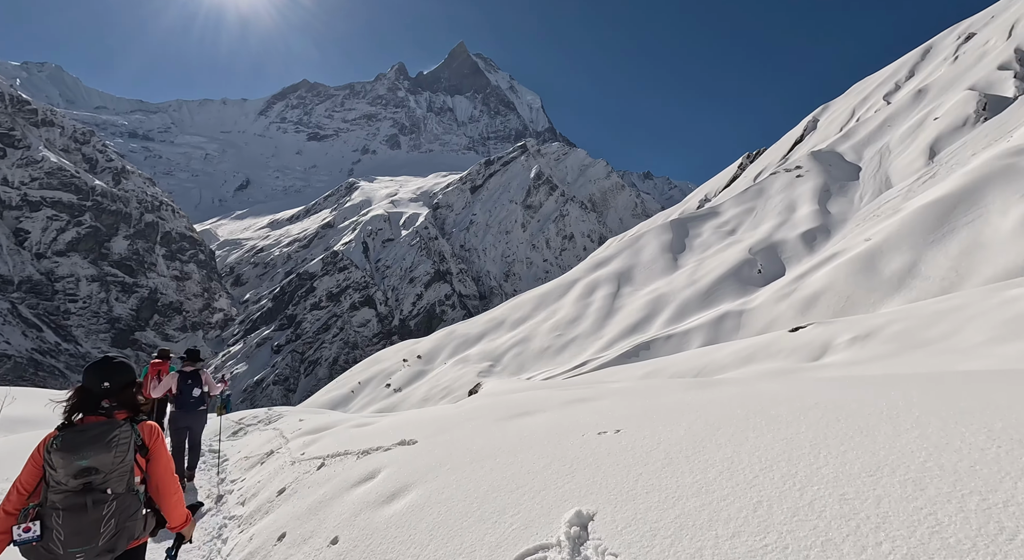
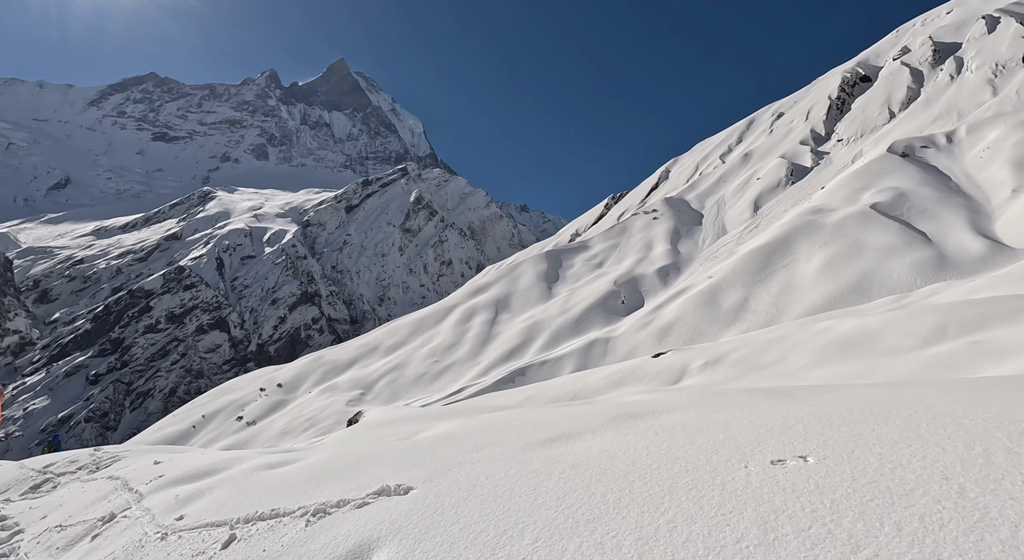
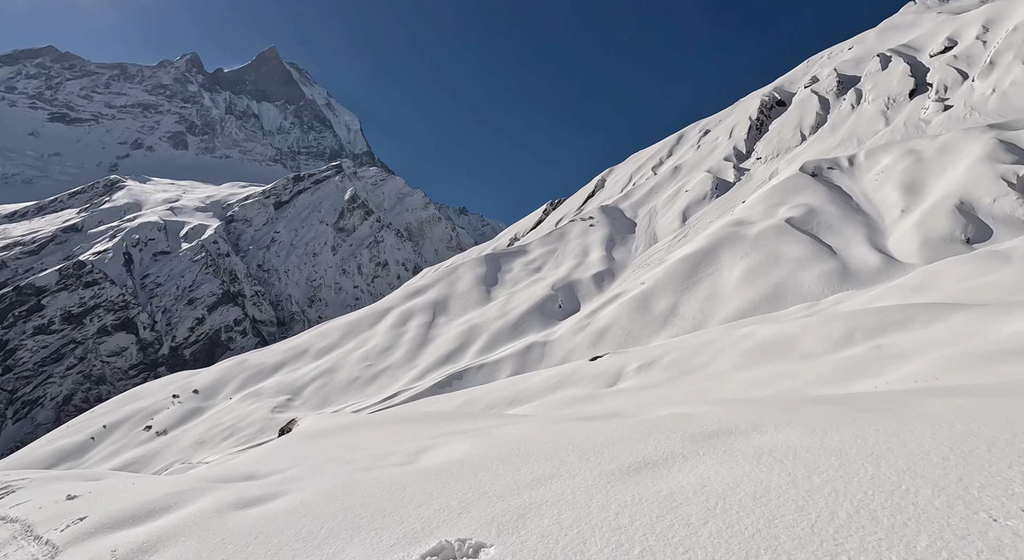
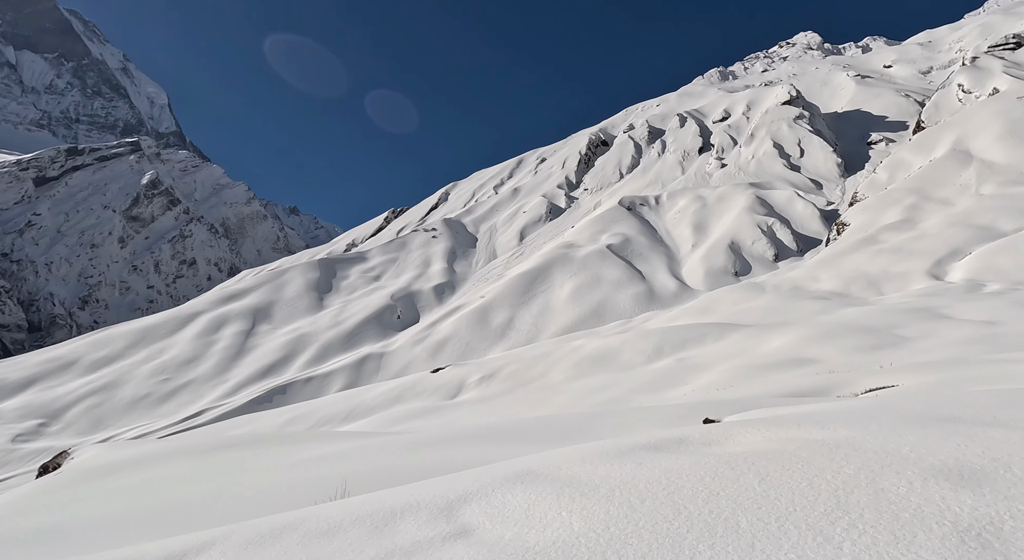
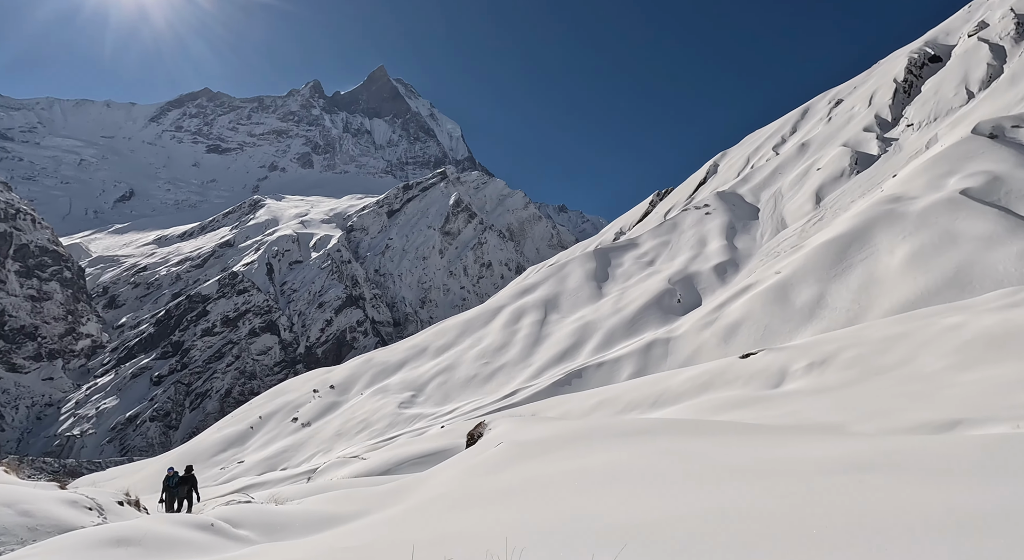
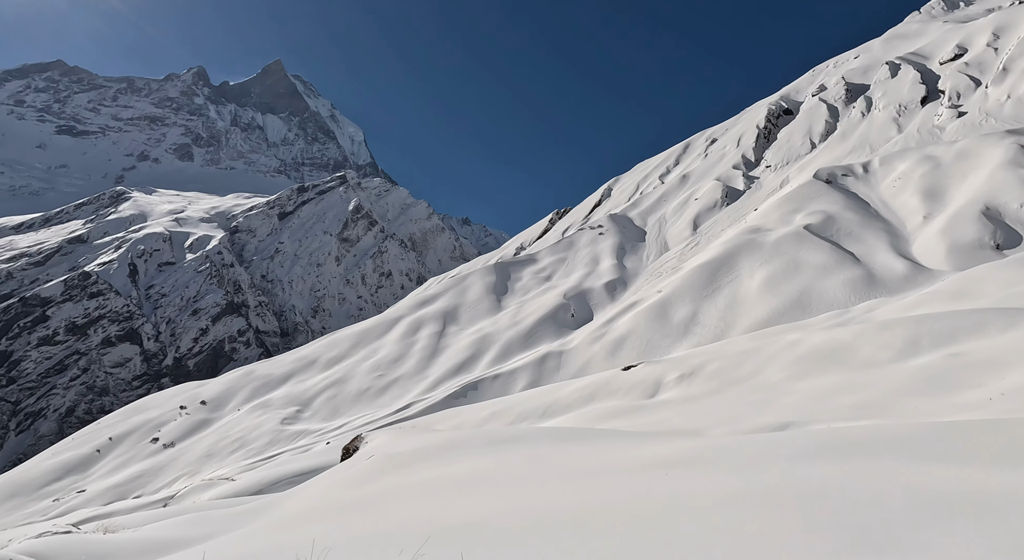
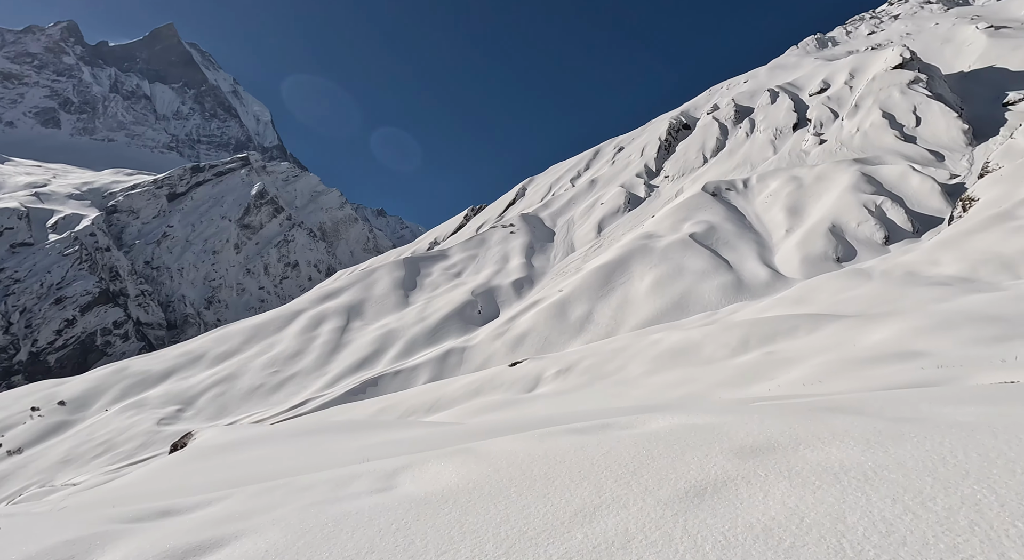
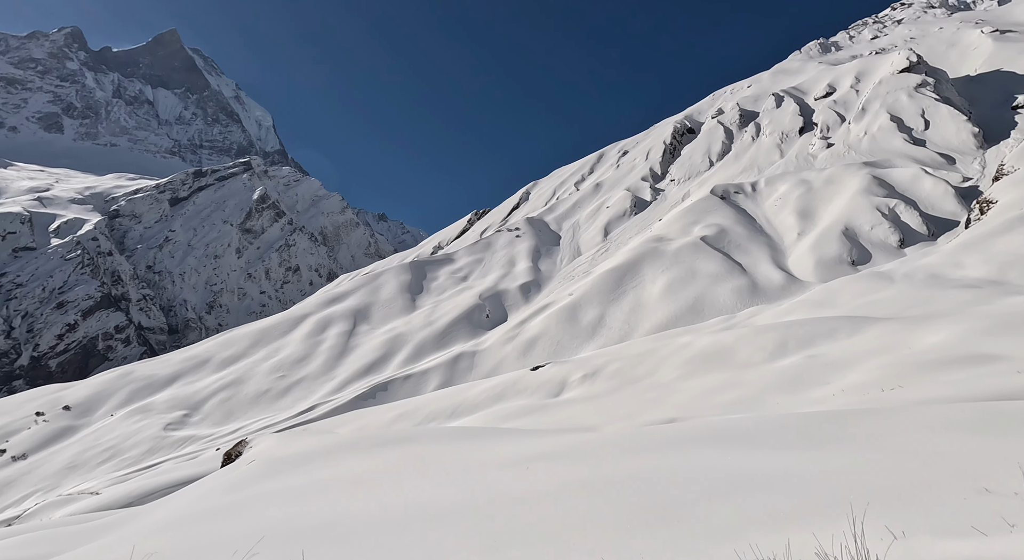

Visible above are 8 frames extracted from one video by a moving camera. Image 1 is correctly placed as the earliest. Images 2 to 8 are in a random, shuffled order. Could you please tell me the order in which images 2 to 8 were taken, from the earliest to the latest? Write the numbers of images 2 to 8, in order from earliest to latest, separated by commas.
2, 3, 7, 4, 8, 6, 5
